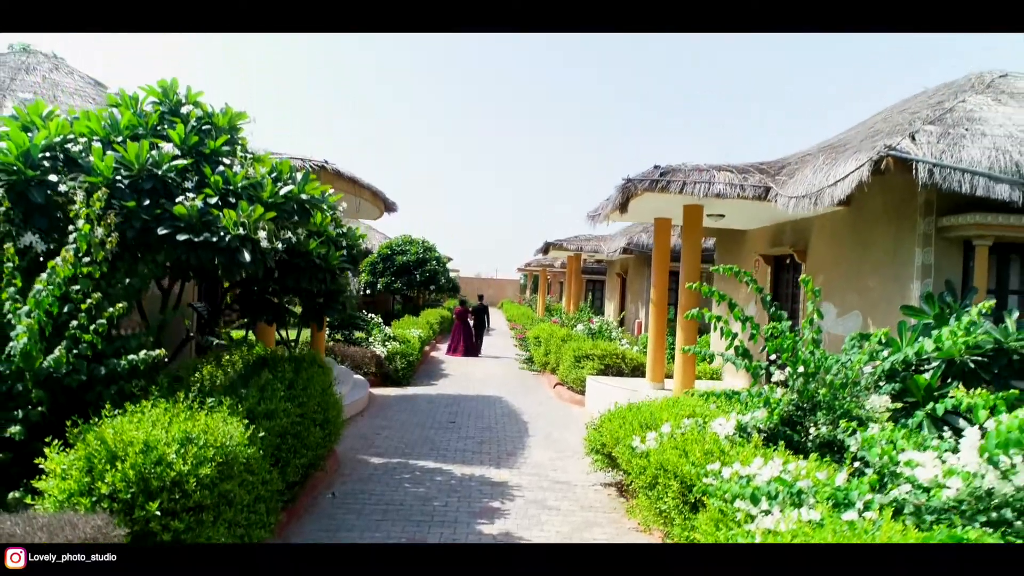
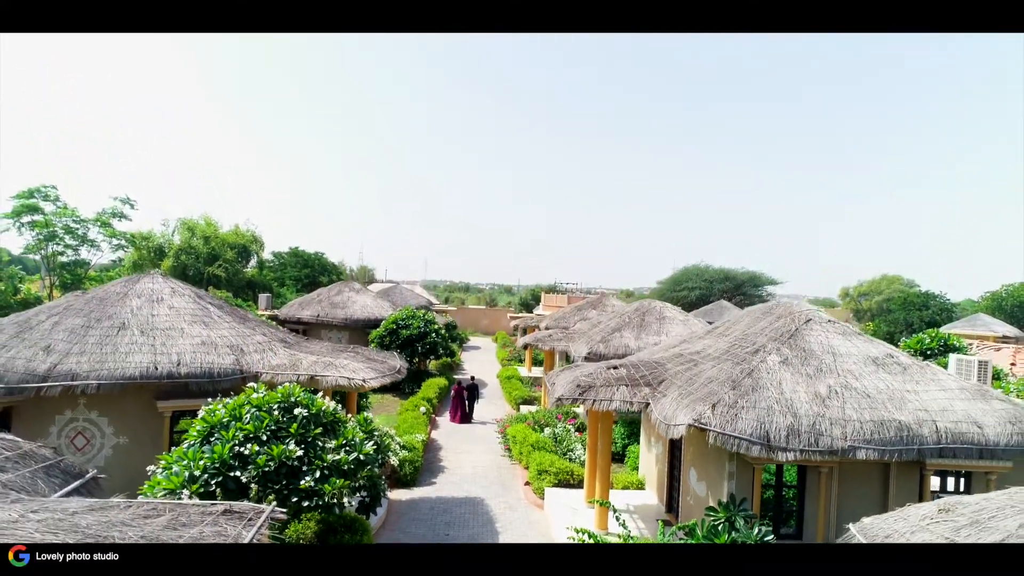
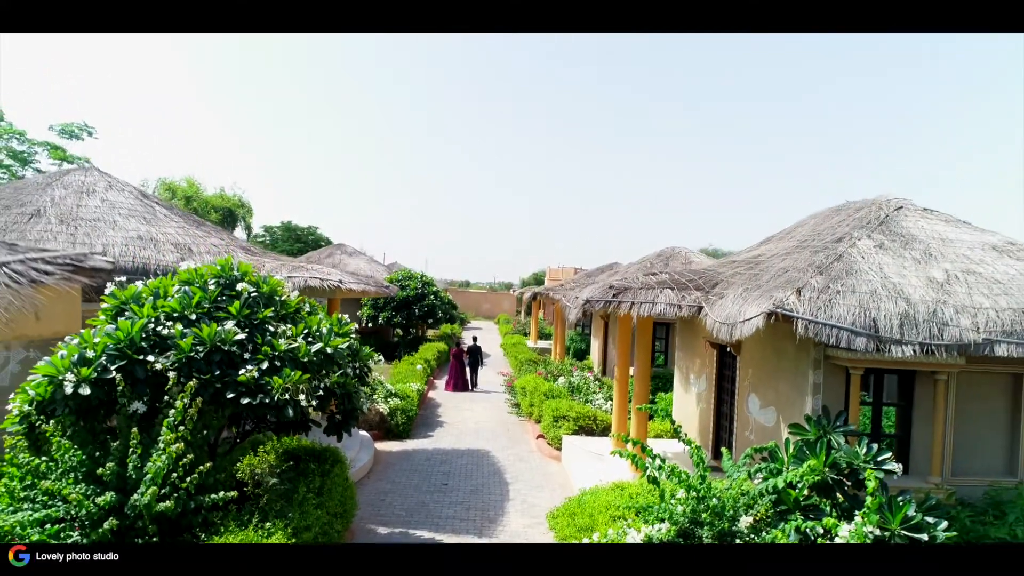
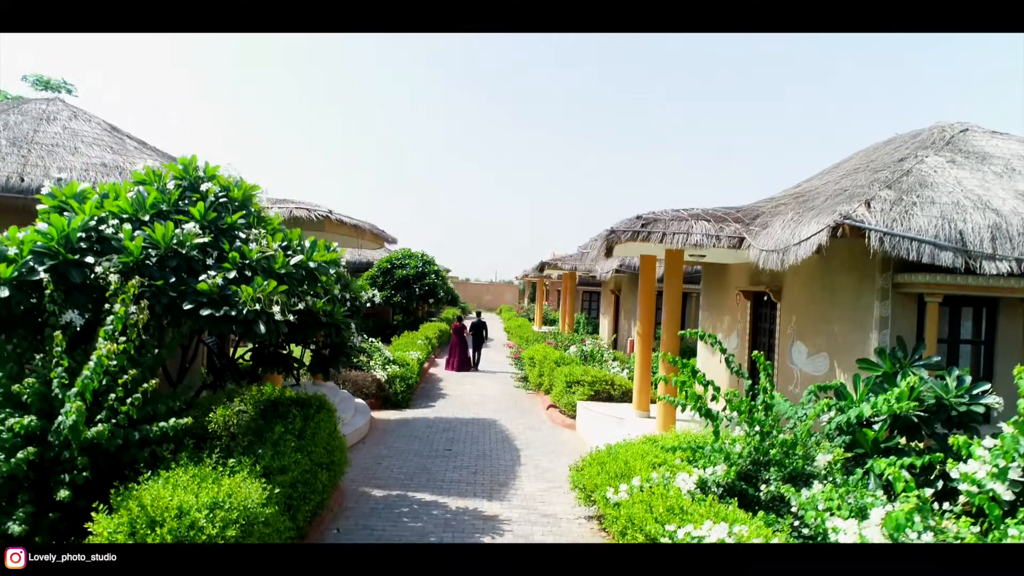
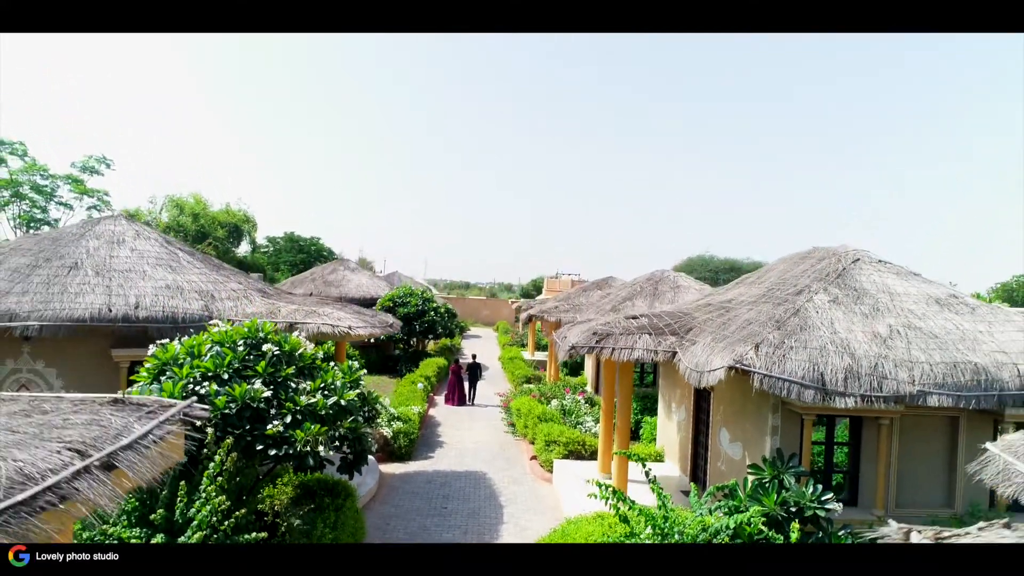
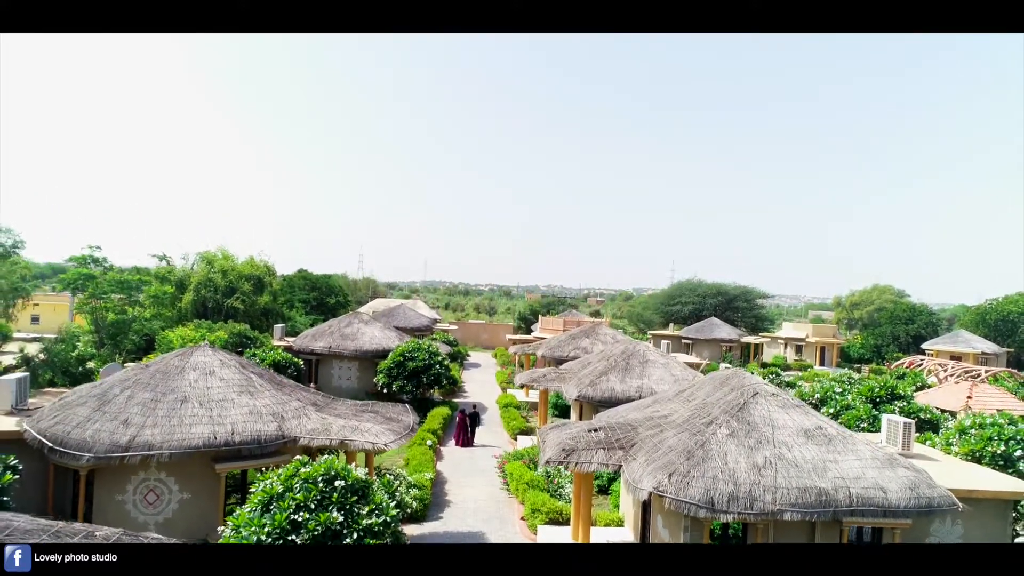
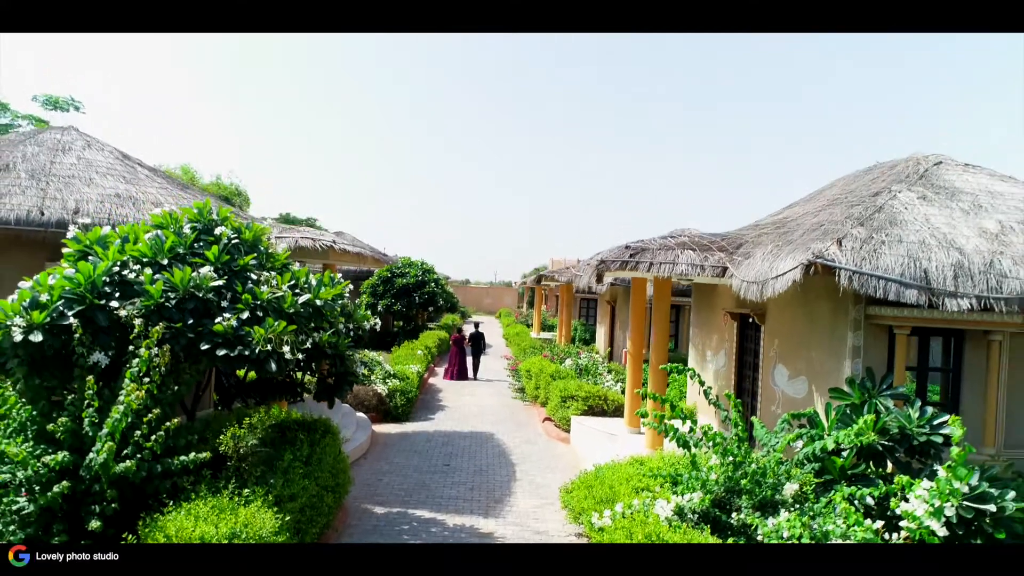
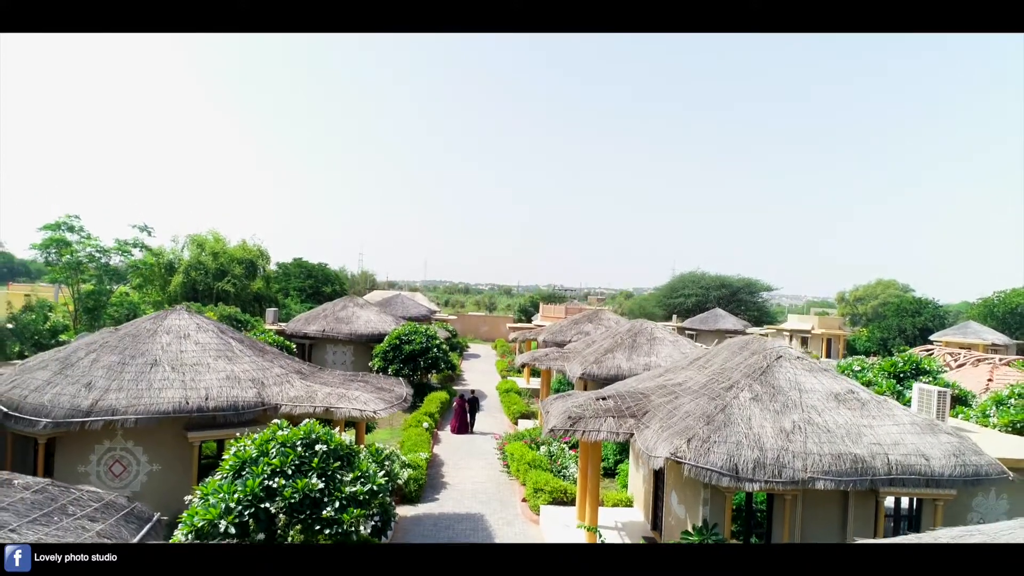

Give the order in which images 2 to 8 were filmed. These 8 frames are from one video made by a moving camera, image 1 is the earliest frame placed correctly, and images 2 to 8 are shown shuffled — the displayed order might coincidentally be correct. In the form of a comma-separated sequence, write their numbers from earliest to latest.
4, 7, 3, 5, 2, 8, 6
